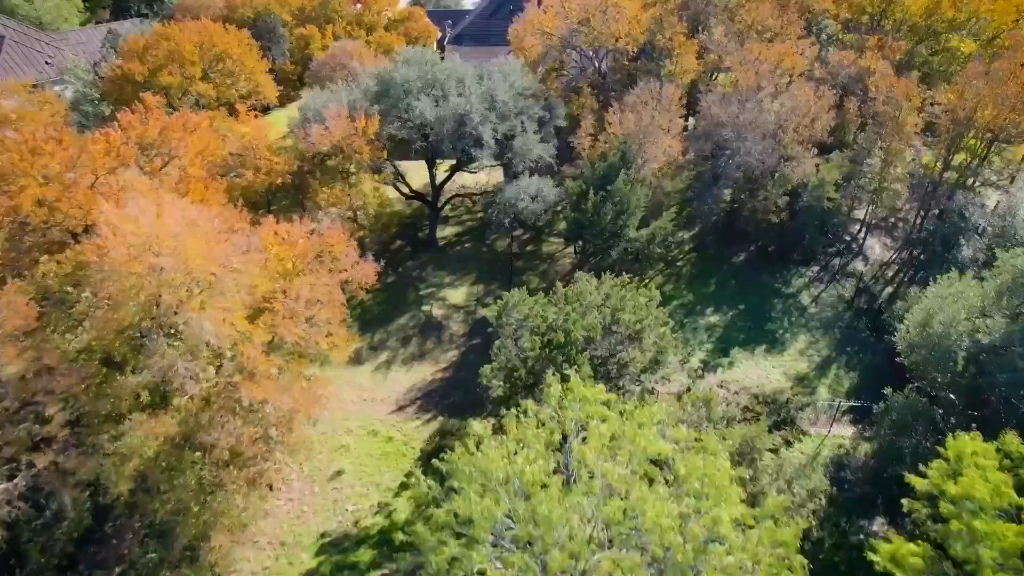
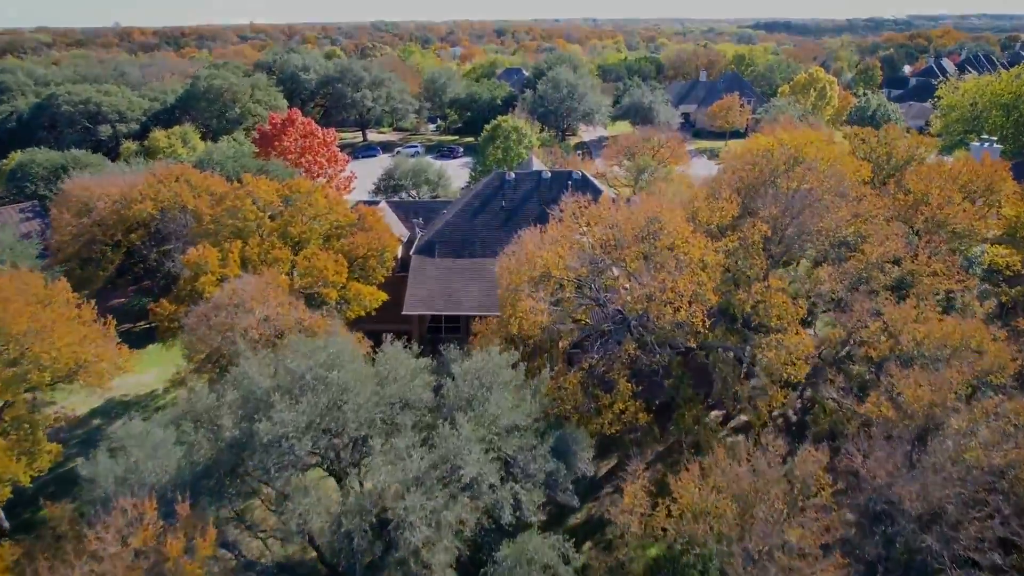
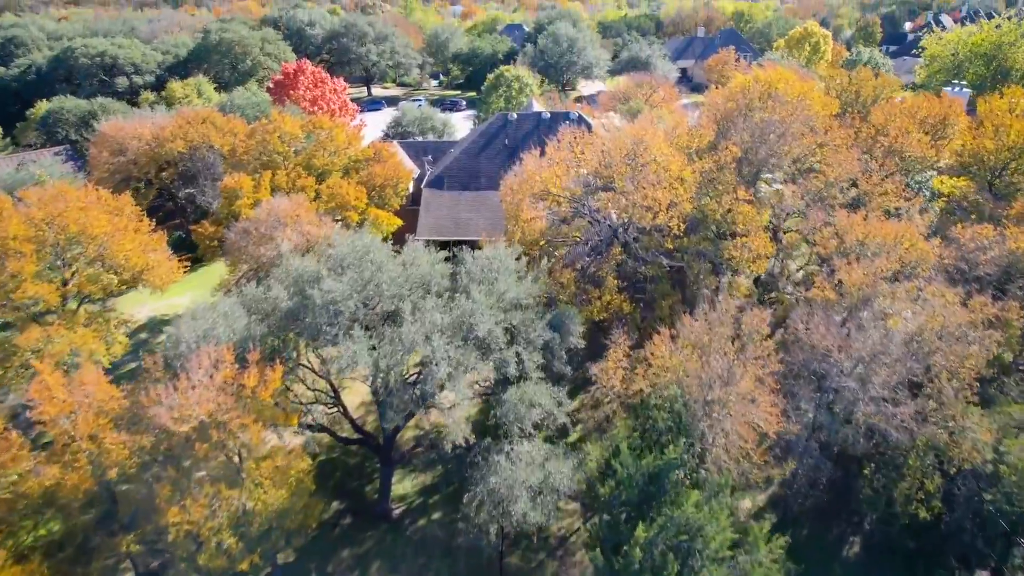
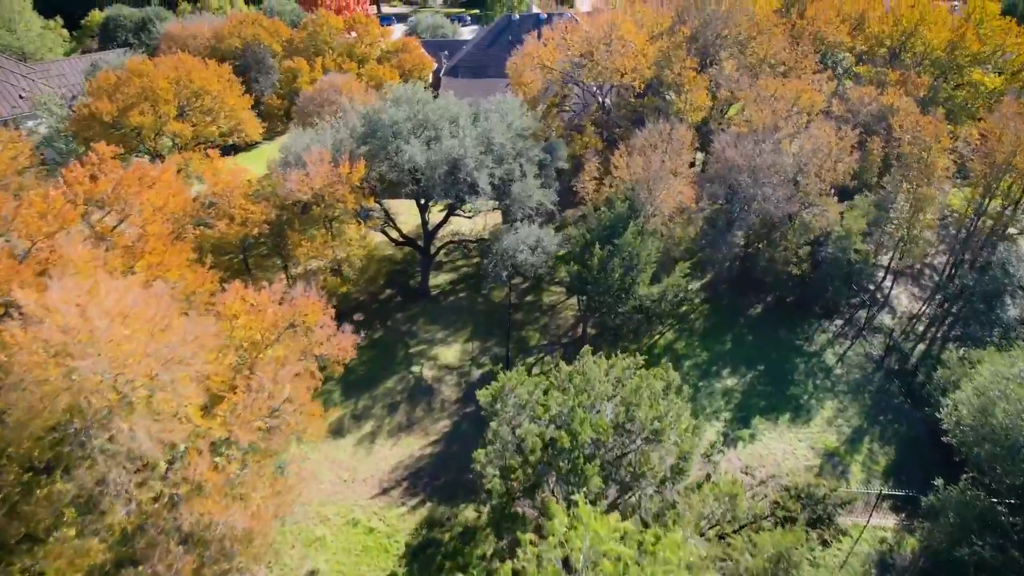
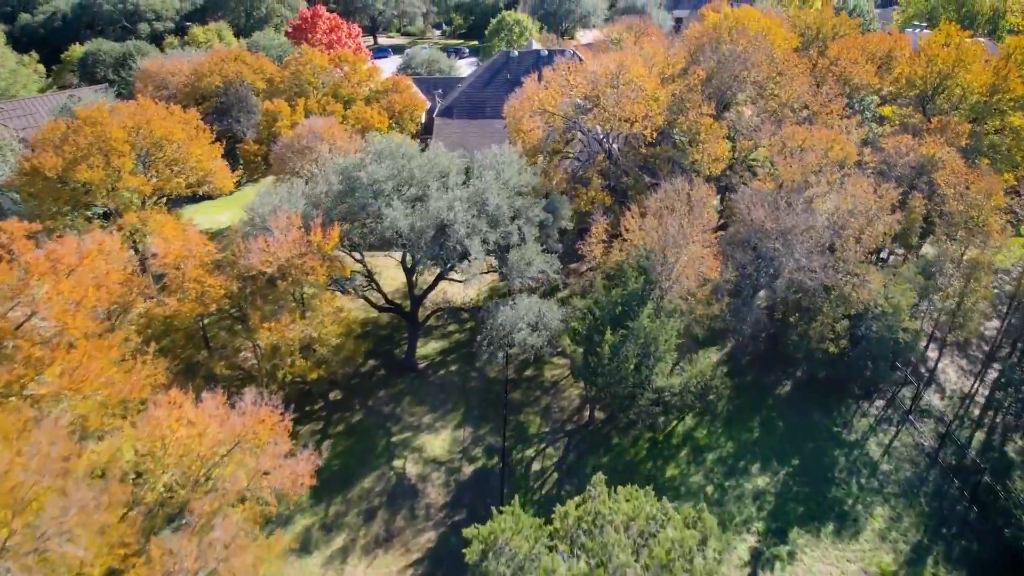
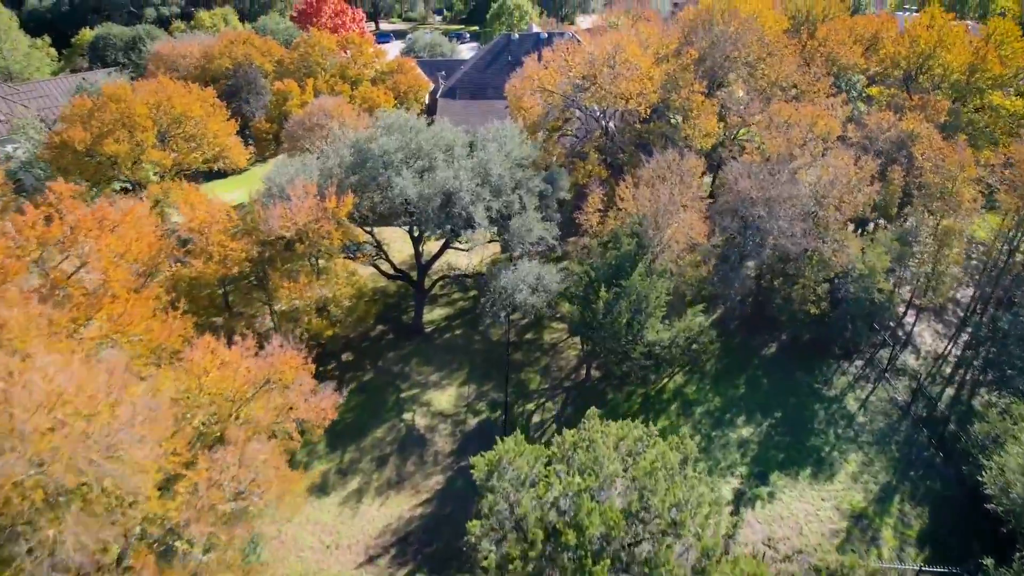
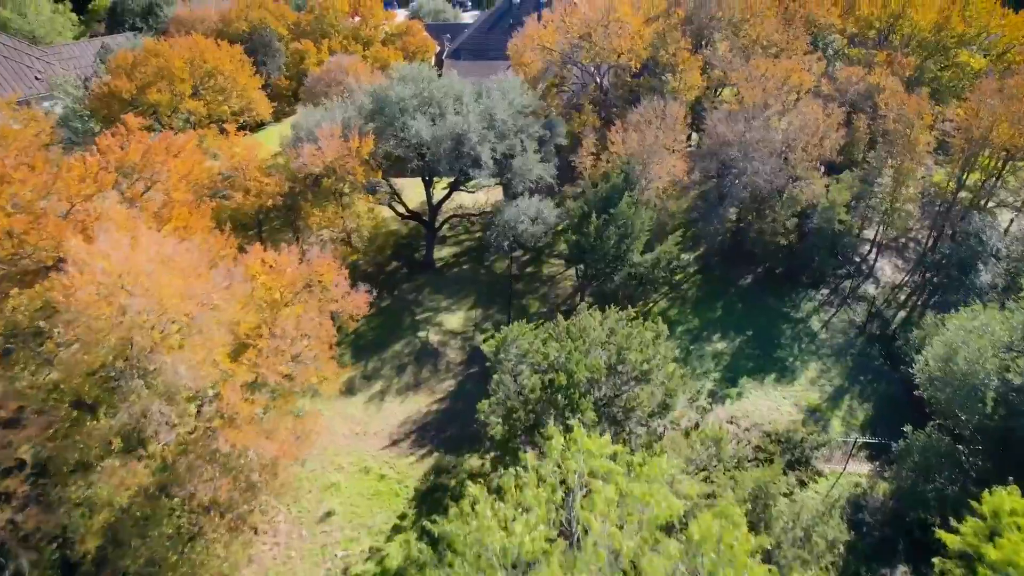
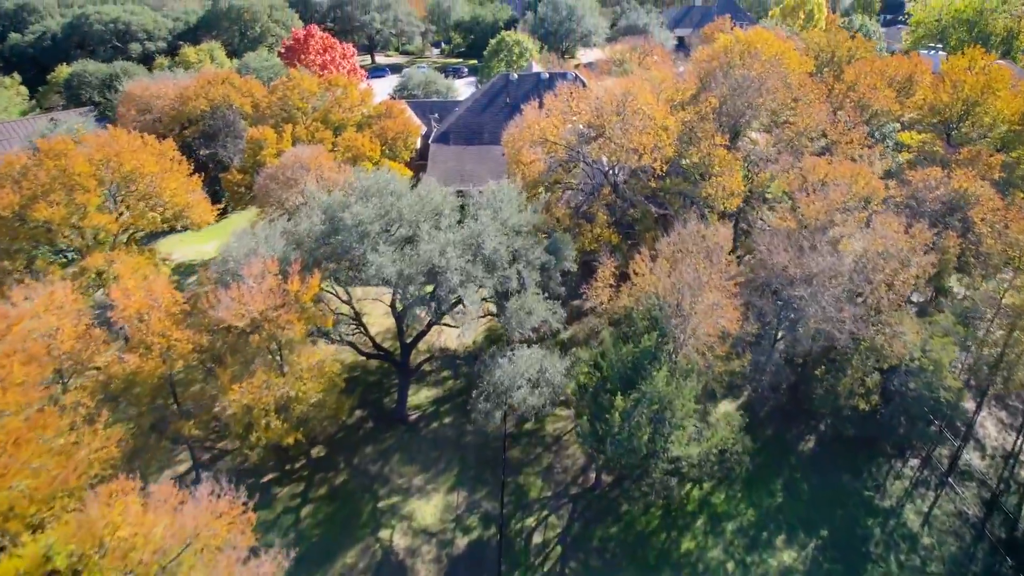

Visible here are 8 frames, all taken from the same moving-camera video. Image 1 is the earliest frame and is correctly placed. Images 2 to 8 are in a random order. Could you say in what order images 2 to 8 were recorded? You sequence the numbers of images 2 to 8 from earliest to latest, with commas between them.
7, 4, 6, 5, 8, 3, 2
